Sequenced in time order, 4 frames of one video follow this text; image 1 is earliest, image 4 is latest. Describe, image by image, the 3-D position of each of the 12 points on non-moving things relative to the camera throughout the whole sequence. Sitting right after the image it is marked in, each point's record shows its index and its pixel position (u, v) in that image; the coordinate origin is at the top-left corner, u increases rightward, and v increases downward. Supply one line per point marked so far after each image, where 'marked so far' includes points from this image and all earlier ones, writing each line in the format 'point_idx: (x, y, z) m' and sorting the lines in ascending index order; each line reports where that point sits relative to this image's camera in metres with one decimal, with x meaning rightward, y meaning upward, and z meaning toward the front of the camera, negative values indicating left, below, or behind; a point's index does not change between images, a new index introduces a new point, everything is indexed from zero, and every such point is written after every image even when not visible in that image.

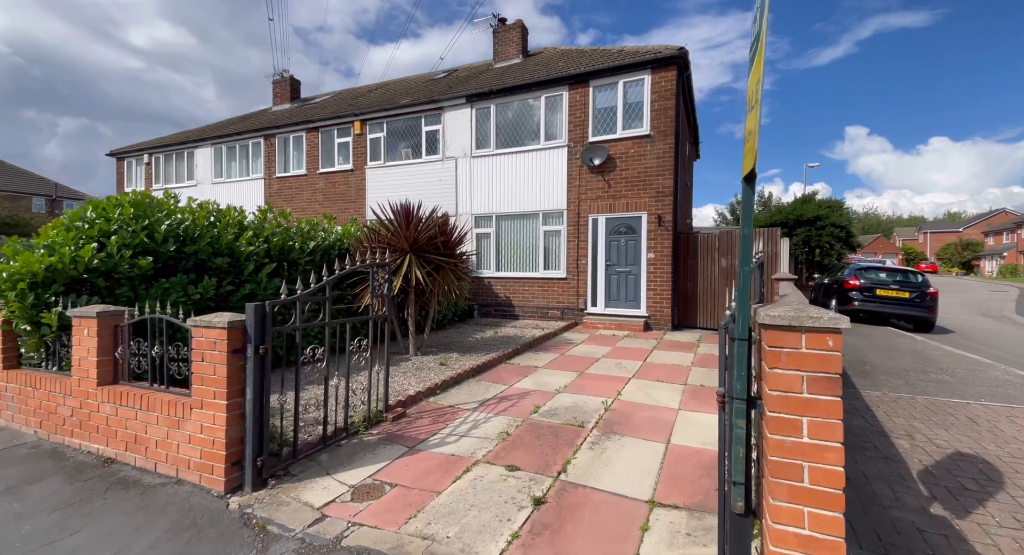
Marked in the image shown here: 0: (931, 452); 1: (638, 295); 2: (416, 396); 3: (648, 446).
0: (+3.2, -1.3, +3.6) m
1: (+2.6, -0.4, +9.8) m
2: (-1.0, -1.3, +5.0) m
3: (+1.1, -1.4, +3.9) m
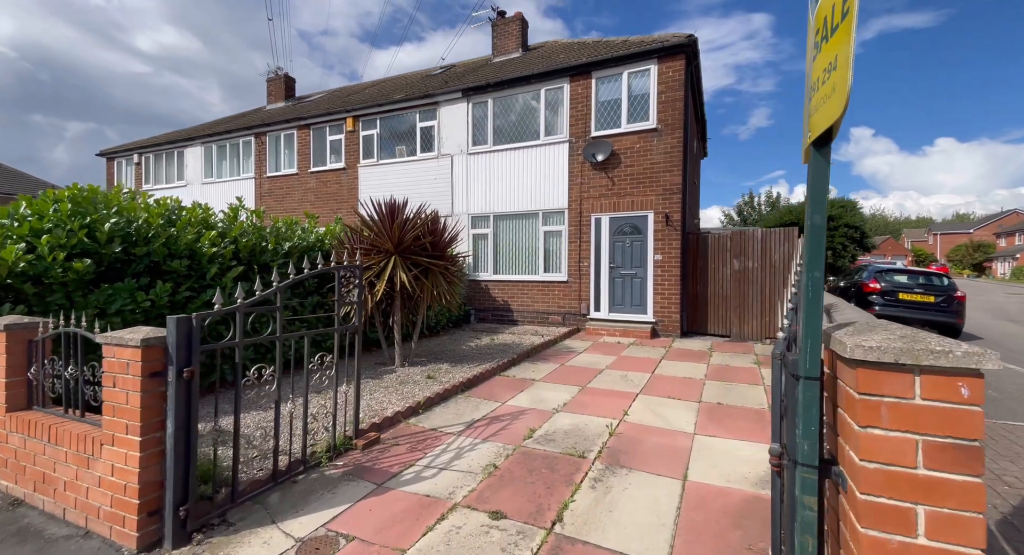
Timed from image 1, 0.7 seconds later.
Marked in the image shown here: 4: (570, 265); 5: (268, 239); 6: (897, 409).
0: (+3.1, -1.4, +3.0) m
1: (+2.6, -0.4, +9.2) m
2: (-1.1, -1.3, +4.4) m
3: (+1.0, -1.4, +3.2) m
4: (+1.2, +0.3, +9.9) m
5: (-3.1, +0.5, +6.0) m
6: (+1.0, -0.3, +1.2) m
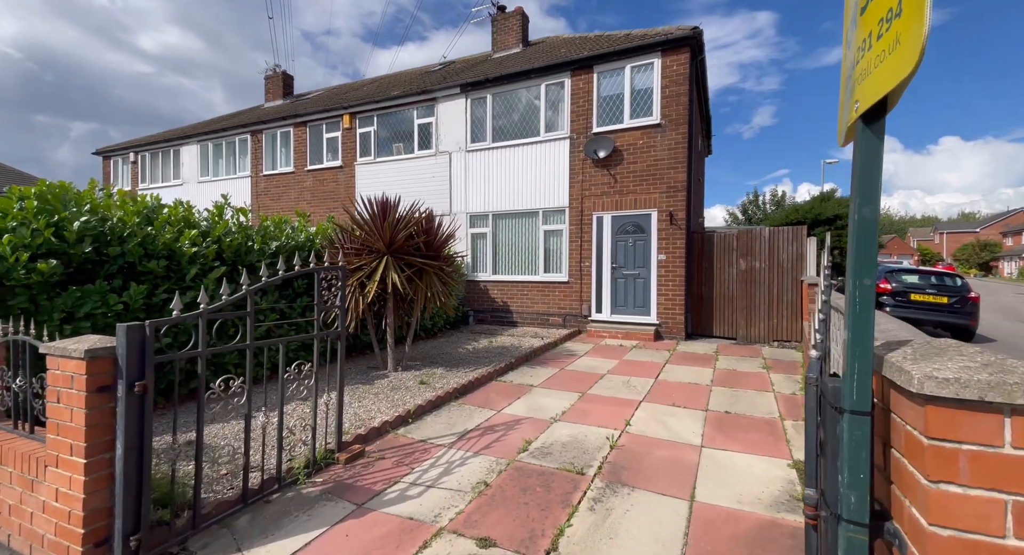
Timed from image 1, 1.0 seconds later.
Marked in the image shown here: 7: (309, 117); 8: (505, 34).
0: (+3.0, -1.4, +2.7) m
1: (+2.6, -0.4, +8.9) m
2: (-1.1, -1.3, +4.1) m
3: (+1.0, -1.4, +3.0) m
4: (+1.2, +0.3, +9.6) m
5: (-3.1, +0.5, +5.8) m
6: (+0.9, -0.4, +1.0) m
7: (-5.5, +4.4, +13.0) m
8: (-0.2, +6.8, +13.4) m
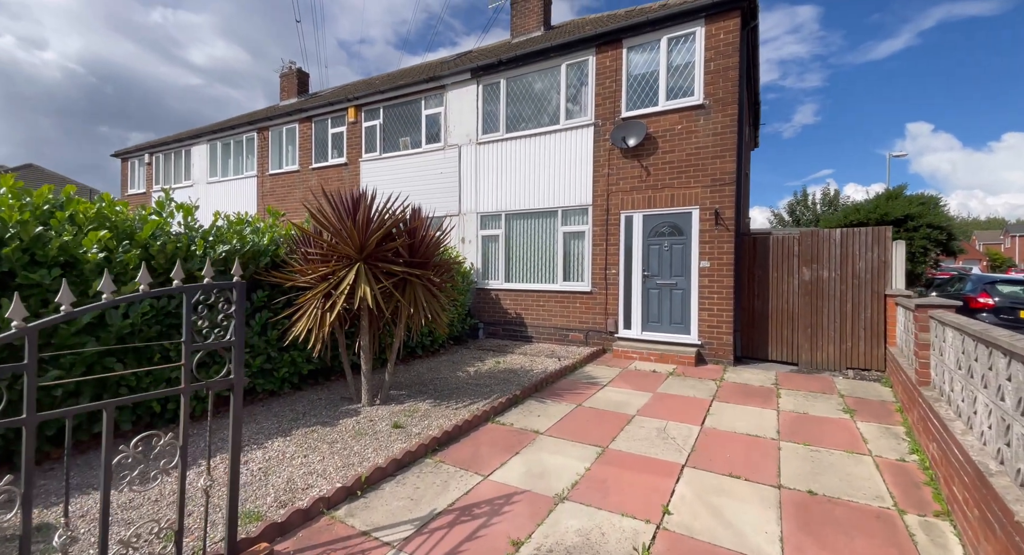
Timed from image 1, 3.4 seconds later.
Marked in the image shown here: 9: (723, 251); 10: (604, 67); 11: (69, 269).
0: (+2.8, -1.5, +1.2) m
1: (+2.8, -0.6, +7.5) m
2: (-1.2, -1.4, +2.9) m
3: (+0.8, -1.5, +1.6) m
4: (+1.5, +0.1, +8.3) m
5: (-3.1, +0.4, +4.7) m
6: (+0.6, -0.5, -0.4) m
7: (-5.0, +4.2, +12.1) m
8: (+0.3, +6.7, +12.1) m
9: (+3.2, +0.4, +7.1) m
10: (+1.6, +3.6, +8.2) m
11: (-3.5, +0.1, +3.7) m
